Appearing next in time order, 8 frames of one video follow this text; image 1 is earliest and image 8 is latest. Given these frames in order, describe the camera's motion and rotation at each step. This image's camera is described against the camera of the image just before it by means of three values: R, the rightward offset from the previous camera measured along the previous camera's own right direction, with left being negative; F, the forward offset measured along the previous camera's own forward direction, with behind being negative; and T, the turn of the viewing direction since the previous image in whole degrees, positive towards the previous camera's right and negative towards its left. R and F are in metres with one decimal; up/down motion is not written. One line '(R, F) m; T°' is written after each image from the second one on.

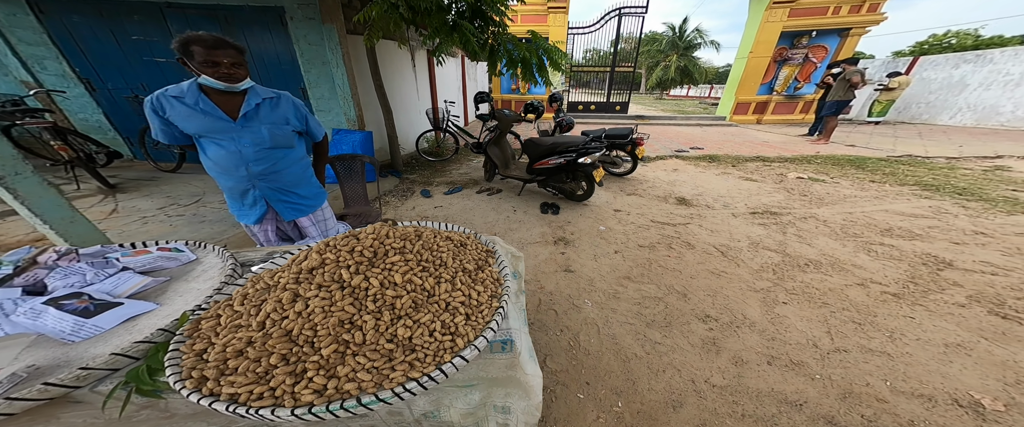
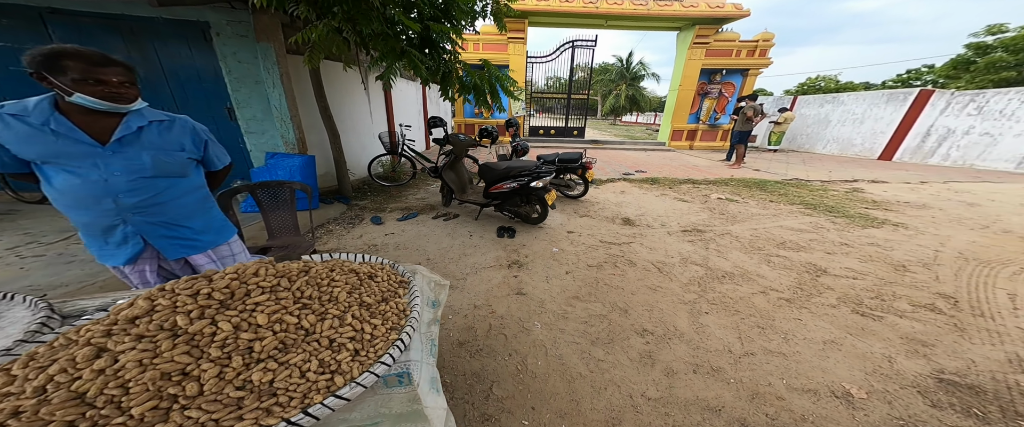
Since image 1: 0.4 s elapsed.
(+0.1, -0.1) m; +7°
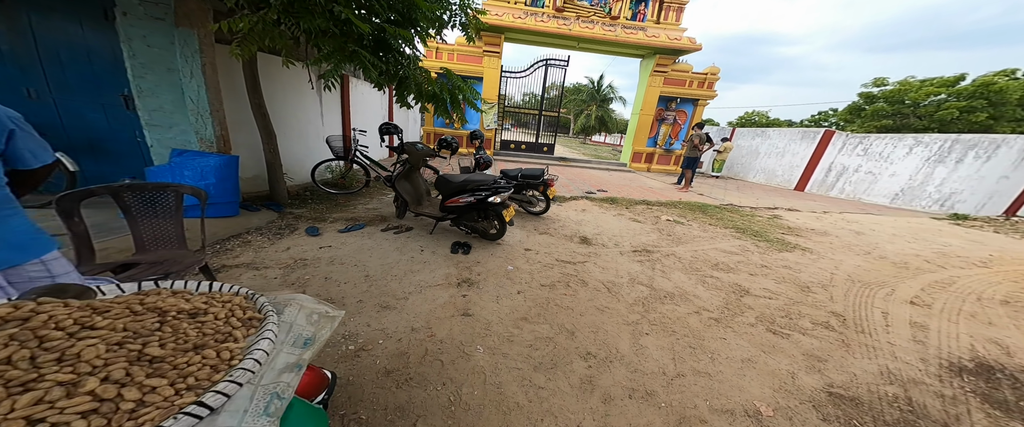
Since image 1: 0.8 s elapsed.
(+0.2, +0.1) m; +6°
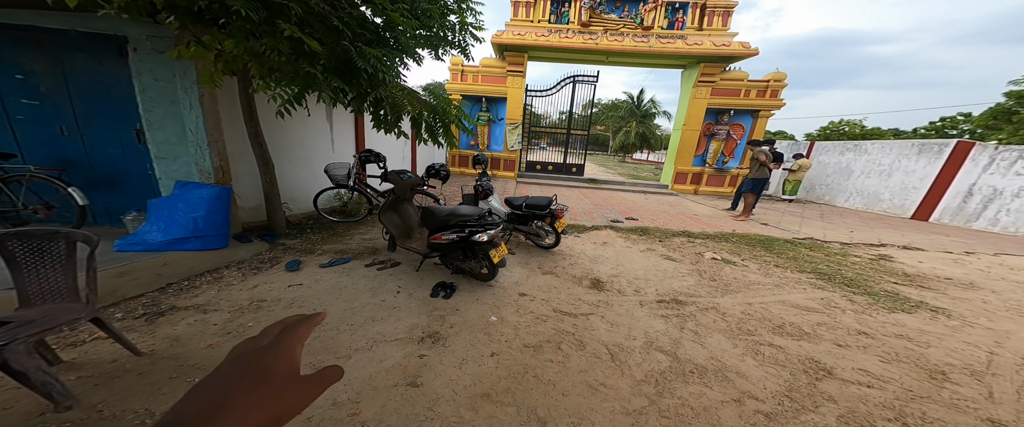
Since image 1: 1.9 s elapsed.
(+0.6, +0.5) m; -10°
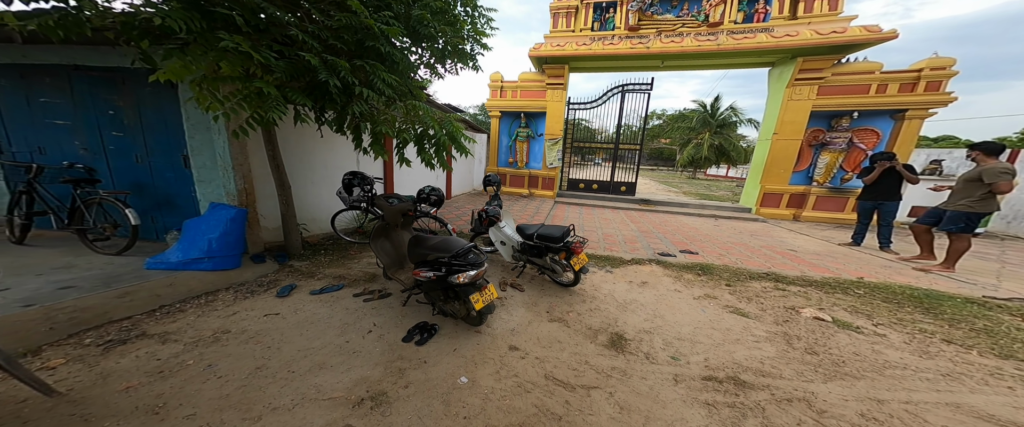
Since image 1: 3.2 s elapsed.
(+0.6, +0.6) m; -13°
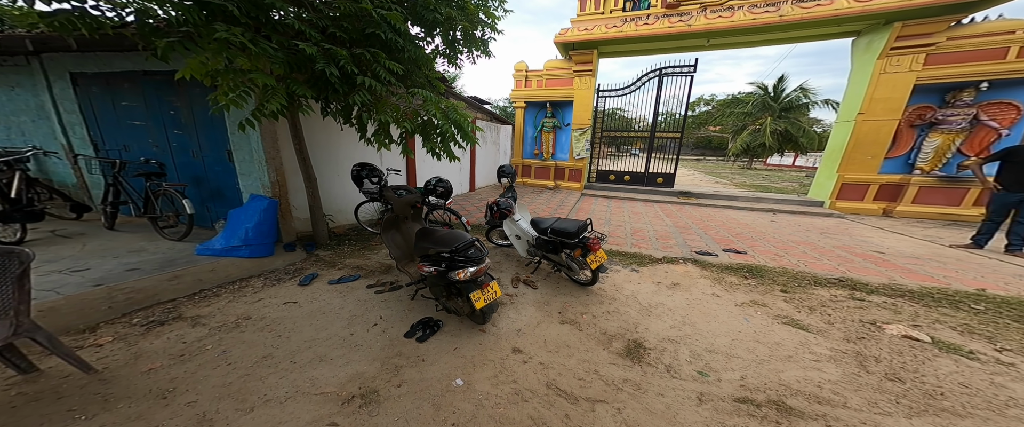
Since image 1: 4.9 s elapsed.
(+0.3, +0.2) m; -8°
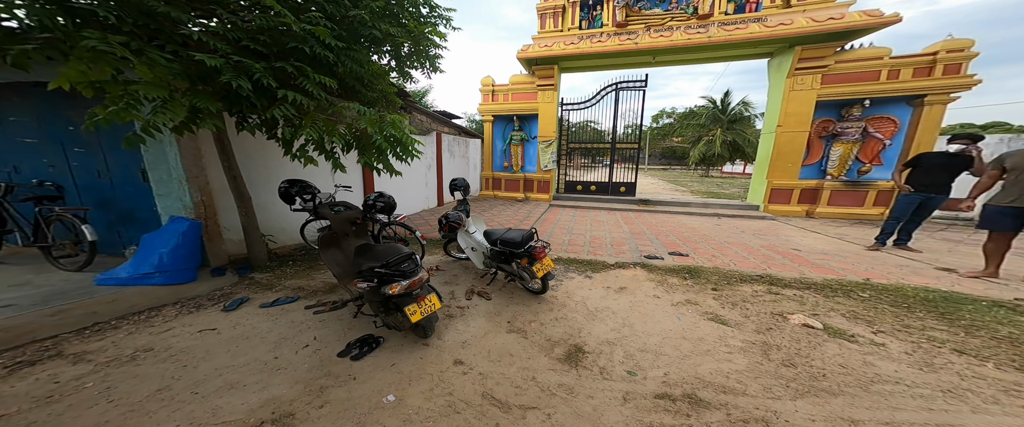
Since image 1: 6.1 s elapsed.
(+0.3, -0.1) m; +4°
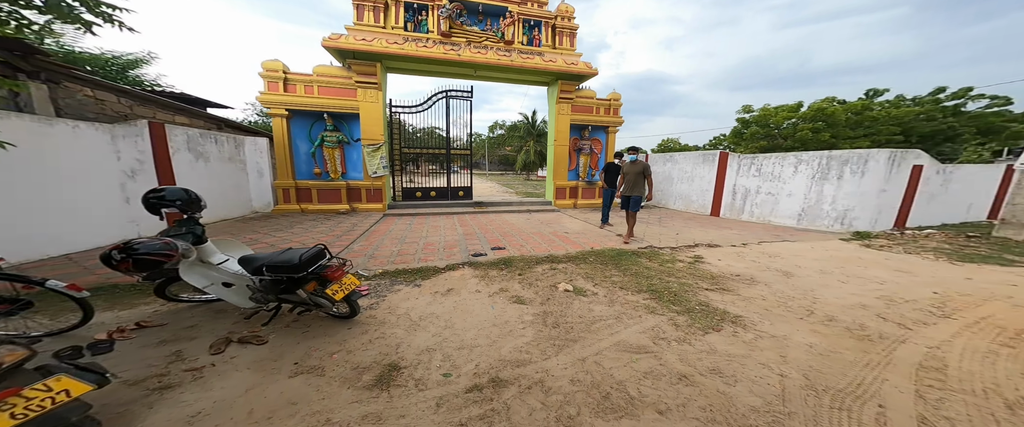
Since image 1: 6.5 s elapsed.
(+0.3, 0.0) m; +28°
